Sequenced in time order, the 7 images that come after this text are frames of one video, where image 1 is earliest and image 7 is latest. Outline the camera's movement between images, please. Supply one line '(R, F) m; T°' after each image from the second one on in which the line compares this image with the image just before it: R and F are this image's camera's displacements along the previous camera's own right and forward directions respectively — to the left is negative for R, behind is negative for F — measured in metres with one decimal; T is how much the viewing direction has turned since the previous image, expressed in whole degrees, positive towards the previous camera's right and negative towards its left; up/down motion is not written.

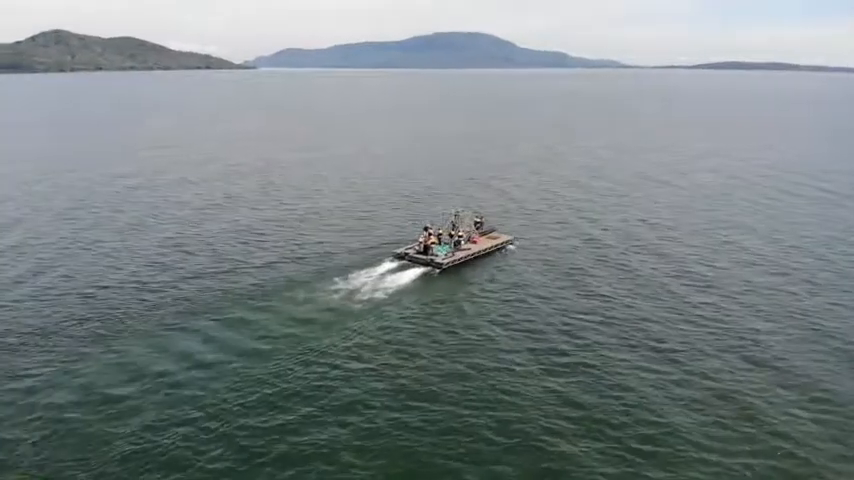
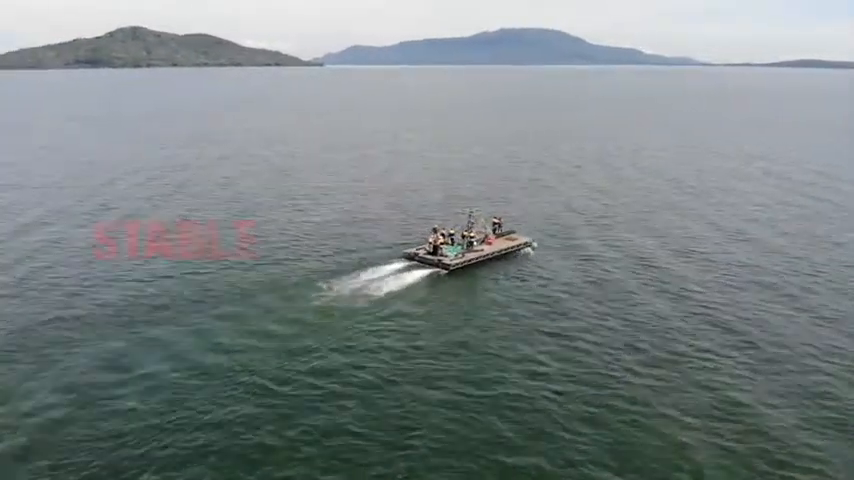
(+7.4, +1.7) m; -6°
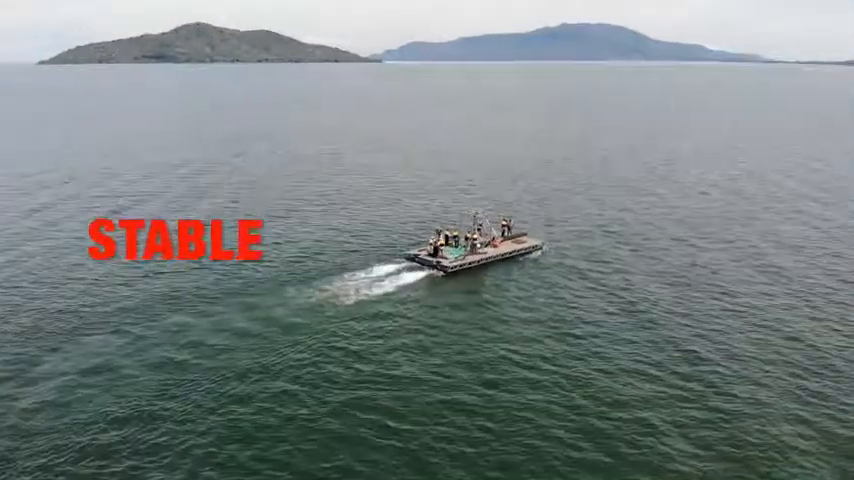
(+7.2, +1.0) m; -6°
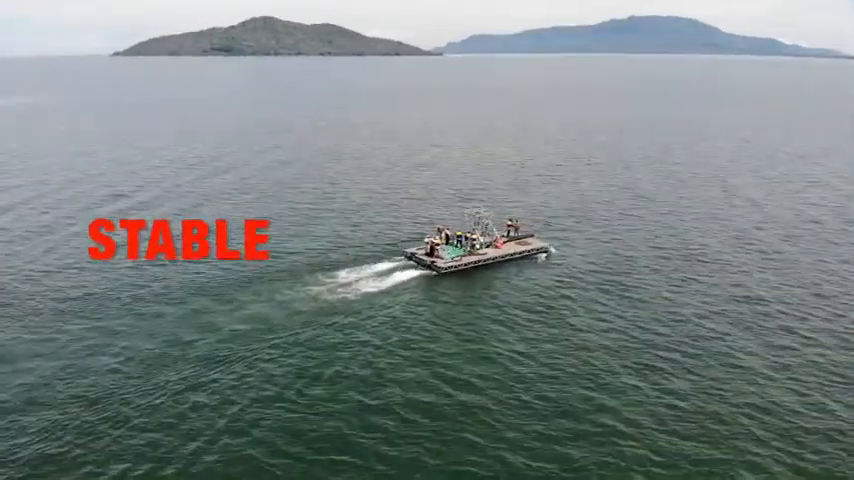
(+8.0, +0.6) m; -6°
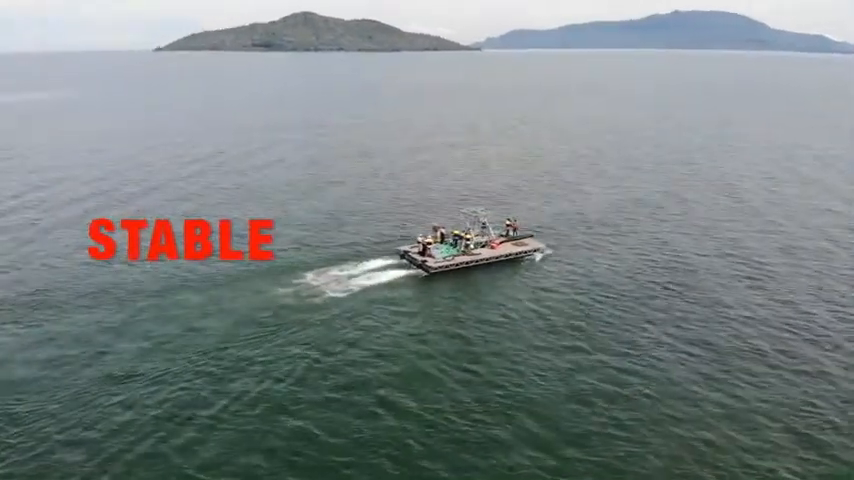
(+5.6, 0.0) m; -4°
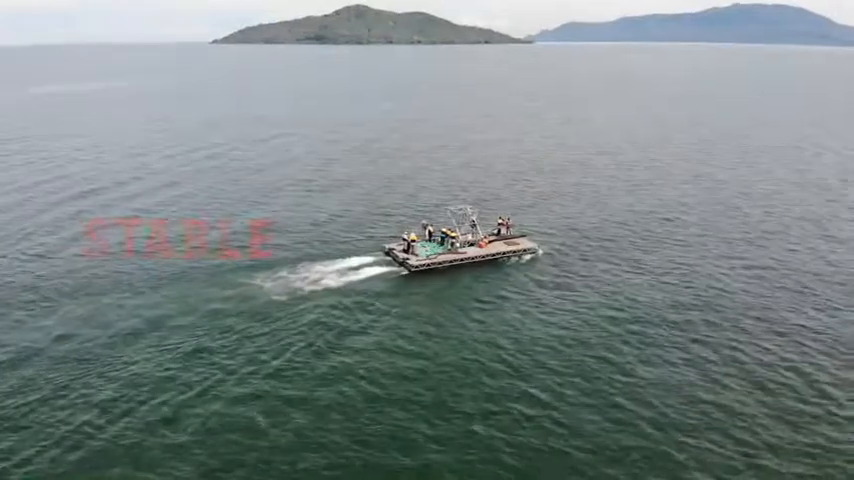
(+8.0, 0.0) m; -6°
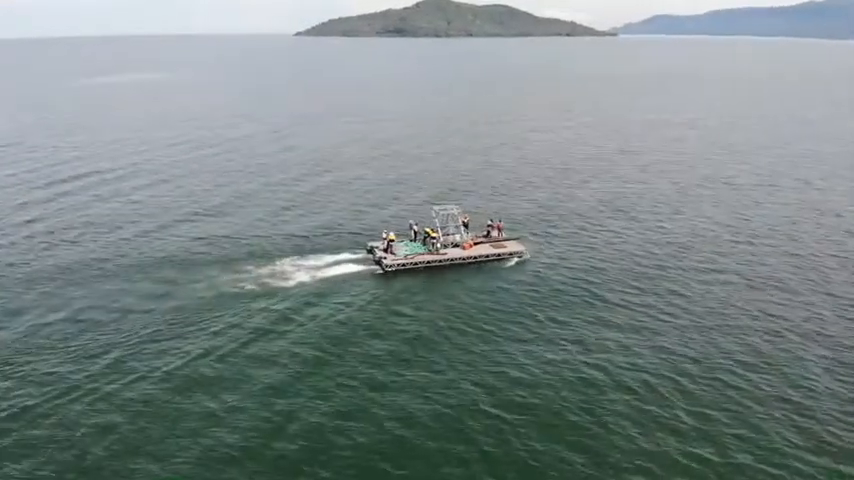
(+11.8, +1.6) m; -8°
